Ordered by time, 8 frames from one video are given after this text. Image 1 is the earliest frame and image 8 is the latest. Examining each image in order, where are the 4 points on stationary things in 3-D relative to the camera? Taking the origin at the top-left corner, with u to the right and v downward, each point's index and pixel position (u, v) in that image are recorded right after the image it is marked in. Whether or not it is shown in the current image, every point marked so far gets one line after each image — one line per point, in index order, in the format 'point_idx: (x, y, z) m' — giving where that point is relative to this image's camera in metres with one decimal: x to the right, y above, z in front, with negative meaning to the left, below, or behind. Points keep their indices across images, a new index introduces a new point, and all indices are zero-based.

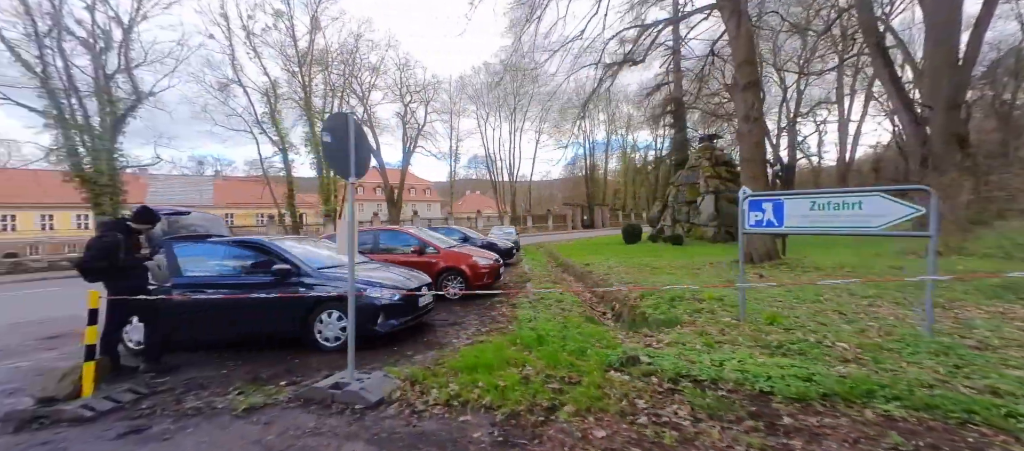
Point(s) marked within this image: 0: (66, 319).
0: (-9.2, -1.9, +7.0) m
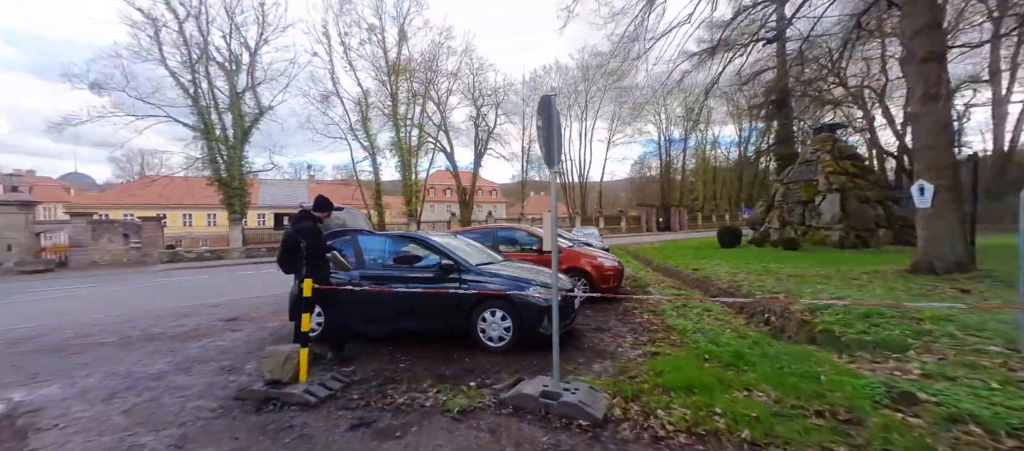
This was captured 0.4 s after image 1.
0: (-6.6, -1.8, +8.0) m
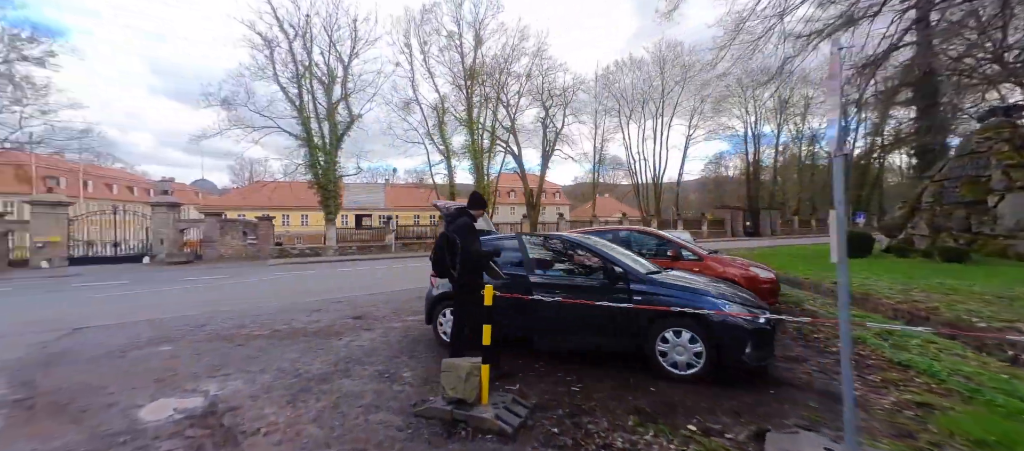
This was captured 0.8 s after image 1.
0: (-3.9, -1.8, +8.3) m
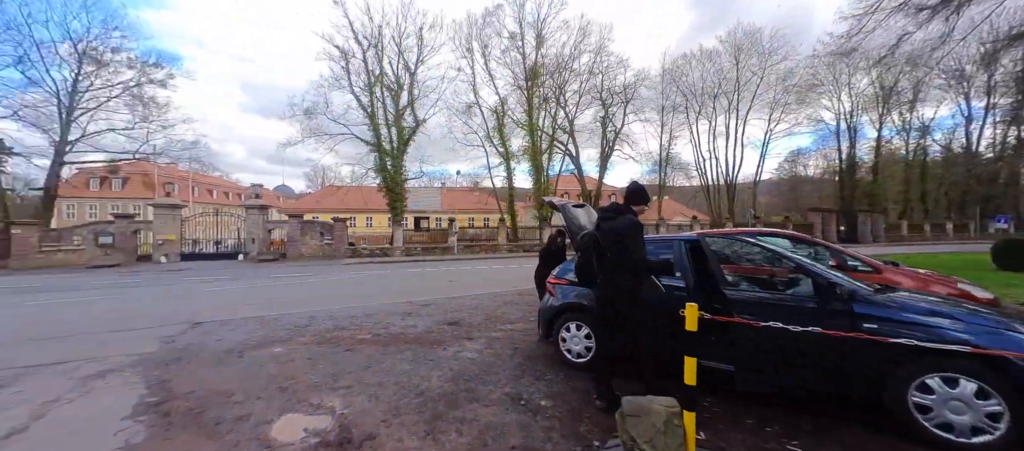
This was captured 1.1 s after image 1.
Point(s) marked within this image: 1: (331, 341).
0: (-1.8, -1.8, +8.0) m
1: (-2.7, -1.7, +5.0) m
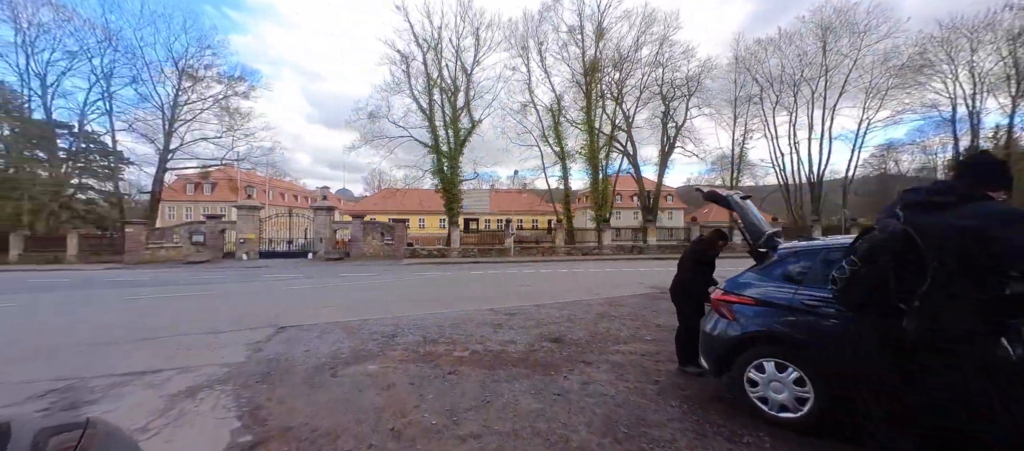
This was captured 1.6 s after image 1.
0: (+0.2, -1.8, +7.1) m
1: (-1.1, -1.7, +4.3) m
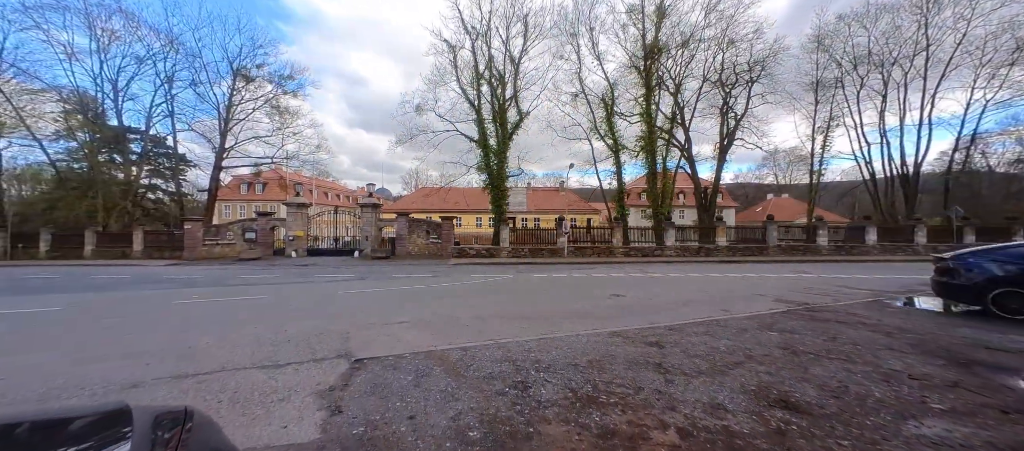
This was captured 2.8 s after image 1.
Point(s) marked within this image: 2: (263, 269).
0: (+2.3, -1.7, +5.1) m
1: (+0.8, -1.6, +2.4) m
2: (-14.4, -2.5, +19.6) m
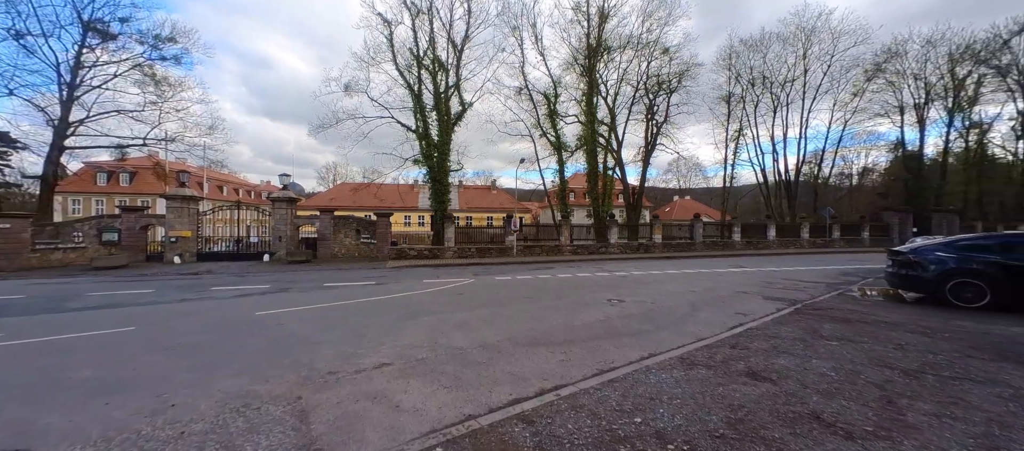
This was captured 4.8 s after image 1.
0: (+2.8, -1.6, +4.0) m
1: (+1.9, -1.5, +1.1) m
2: (-16.5, -2.4, +14.7) m
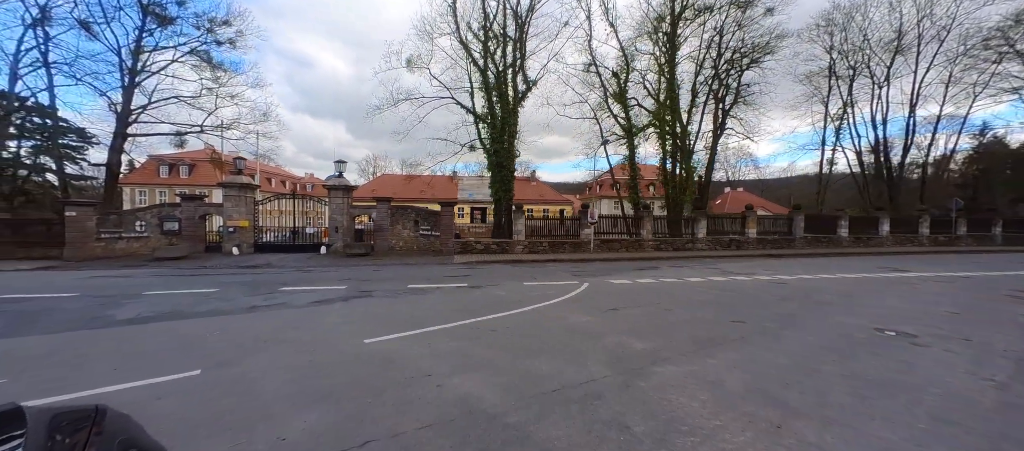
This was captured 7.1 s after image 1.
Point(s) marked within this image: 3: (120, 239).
0: (+5.9, -1.5, +0.8) m
1: (+4.7, -1.5, -2.0) m
2: (-12.4, -1.9, +13.1) m
3: (-20.6, -0.7, +17.6) m
